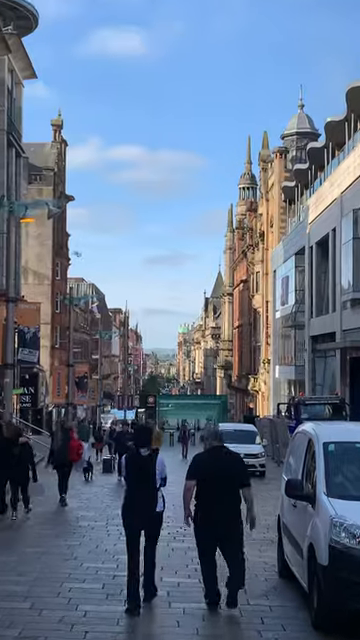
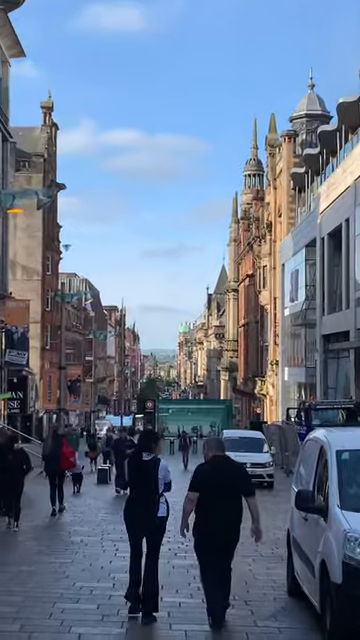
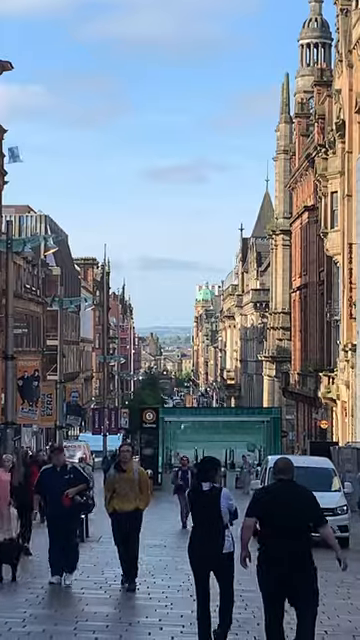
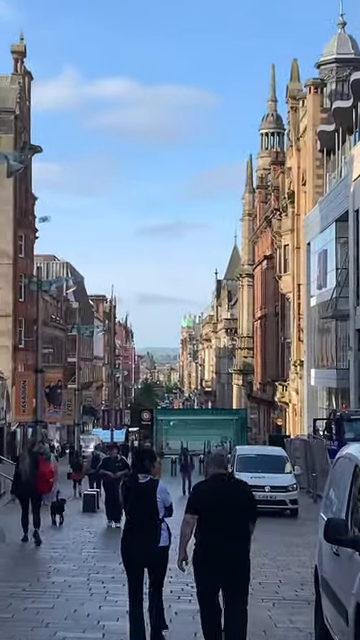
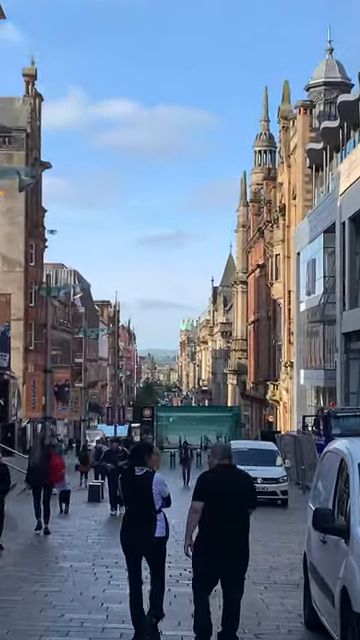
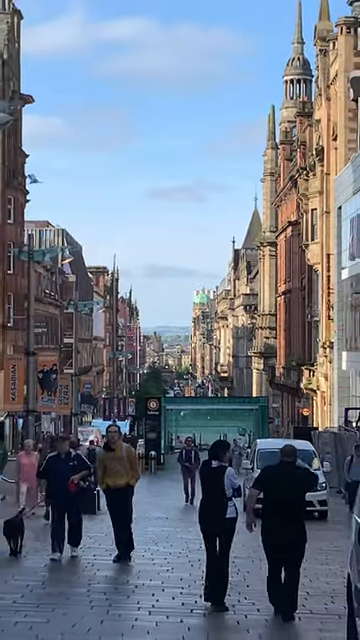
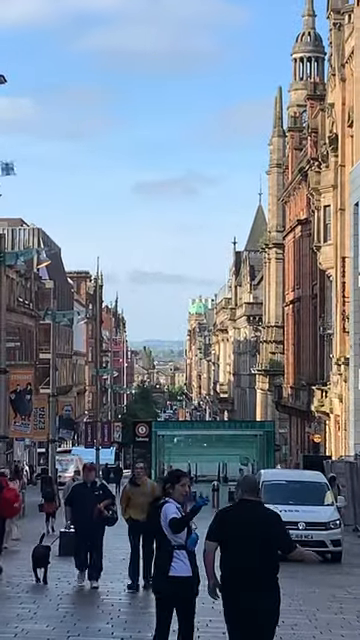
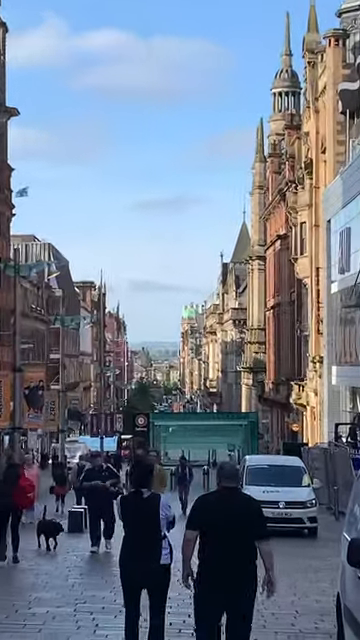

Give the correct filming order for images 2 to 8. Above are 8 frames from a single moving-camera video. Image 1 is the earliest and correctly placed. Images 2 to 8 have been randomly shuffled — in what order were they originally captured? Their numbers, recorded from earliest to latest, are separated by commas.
2, 5, 4, 8, 7, 3, 6
